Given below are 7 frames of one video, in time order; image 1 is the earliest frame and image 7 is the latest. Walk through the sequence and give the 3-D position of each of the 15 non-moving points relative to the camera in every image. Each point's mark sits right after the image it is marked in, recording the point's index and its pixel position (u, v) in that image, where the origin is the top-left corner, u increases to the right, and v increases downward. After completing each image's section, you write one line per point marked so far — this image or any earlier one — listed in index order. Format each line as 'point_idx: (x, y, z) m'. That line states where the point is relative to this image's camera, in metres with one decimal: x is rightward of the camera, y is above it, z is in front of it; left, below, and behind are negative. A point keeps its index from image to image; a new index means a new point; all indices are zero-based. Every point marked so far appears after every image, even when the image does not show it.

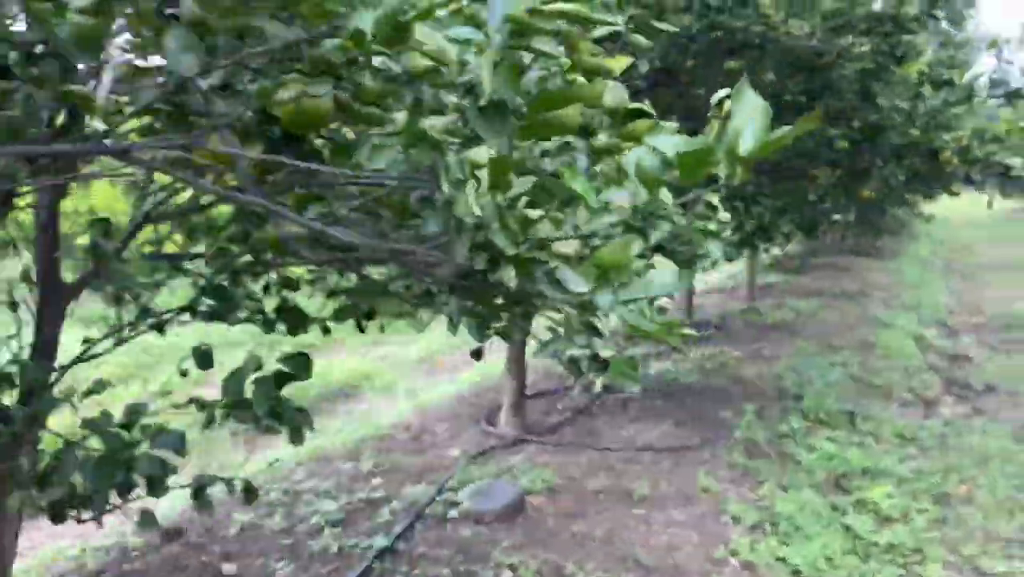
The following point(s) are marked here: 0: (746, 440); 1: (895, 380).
0: (+1.2, -0.8, +4.2) m
1: (+2.9, -0.7, +6.4) m
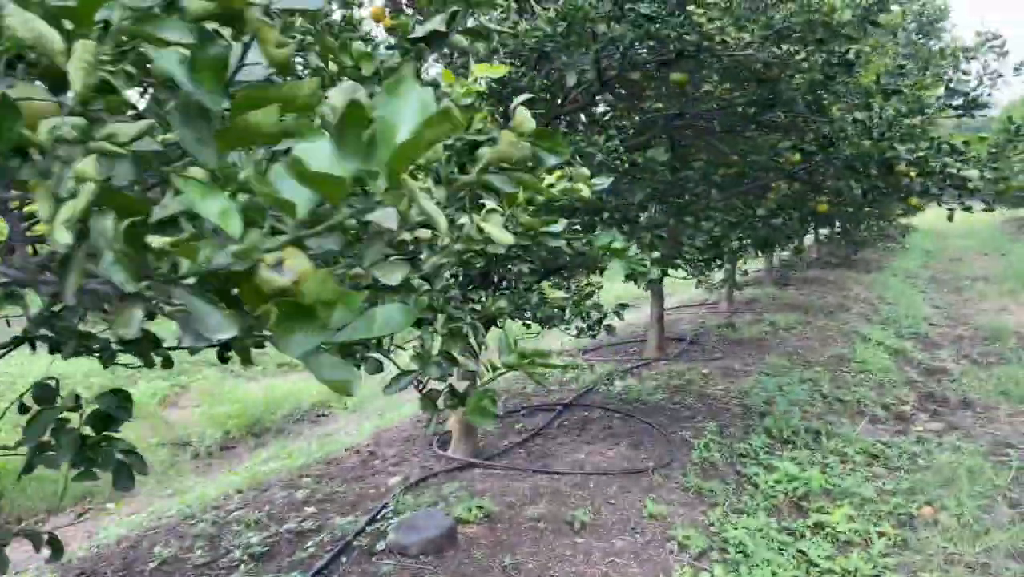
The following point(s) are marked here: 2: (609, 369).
0: (+0.9, -0.9, +4.1) m
1: (+2.7, -0.8, +6.2) m
2: (+0.7, -0.6, +5.9) m
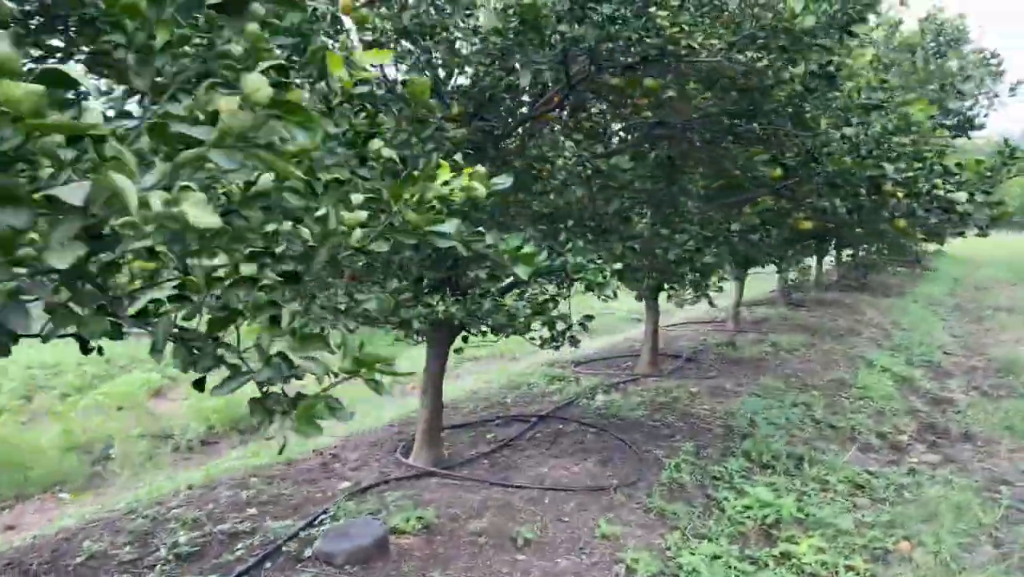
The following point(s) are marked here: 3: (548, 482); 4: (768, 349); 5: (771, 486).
0: (+0.8, -0.9, +4.0) m
1: (+2.5, -1.0, +6.0) m
2: (+0.6, -0.6, +5.8) m
3: (+0.2, -0.9, +3.8) m
4: (+2.4, -0.6, +7.7) m
5: (+1.3, -1.0, +4.3) m
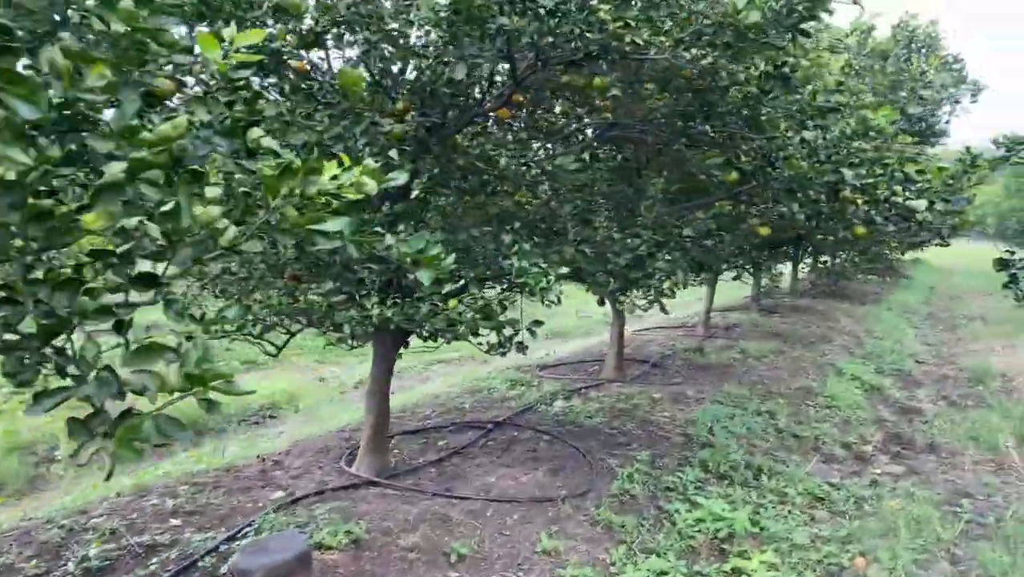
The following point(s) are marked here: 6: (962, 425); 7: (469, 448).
0: (+0.5, -1.0, +3.9) m
1: (+2.3, -1.0, +6.0) m
2: (+0.3, -0.7, +5.6) m
3: (-0.1, -0.9, +3.6) m
4: (+2.1, -0.6, +7.6) m
5: (+1.1, -1.1, +4.2) m
6: (+3.7, -1.1, +6.8) m
7: (-0.2, -0.8, +4.3) m
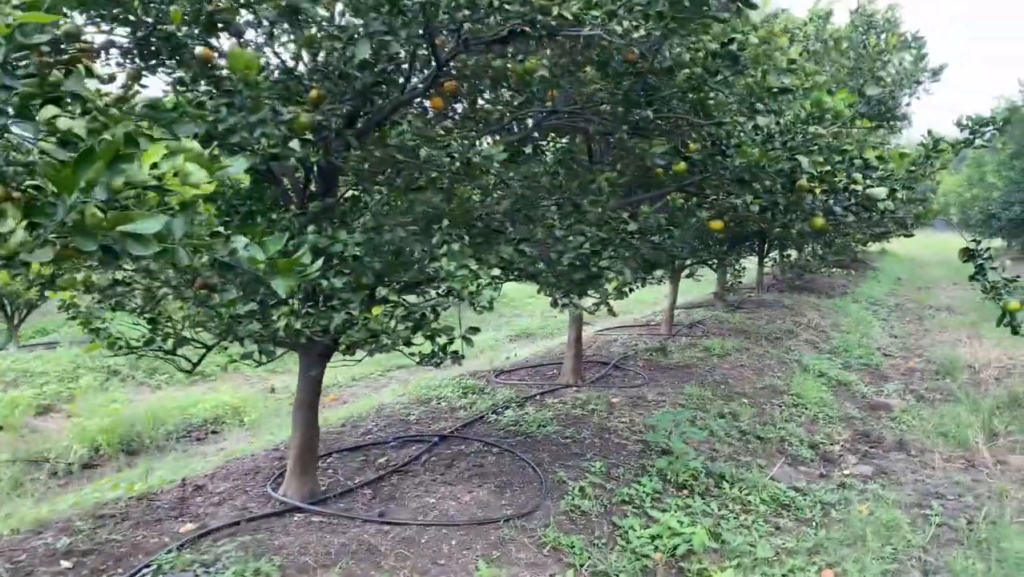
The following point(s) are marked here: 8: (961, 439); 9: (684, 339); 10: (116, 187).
0: (+0.3, -1.0, +3.6) m
1: (+1.9, -1.0, +5.7) m
2: (0.0, -0.7, +5.4) m
3: (-0.3, -0.9, +3.3) m
4: (+1.7, -0.6, +7.4) m
5: (+0.8, -1.0, +3.9) m
6: (+3.3, -1.1, +6.7) m
7: (-0.5, -0.8, +4.0) m
8: (+3.2, -1.1, +6.0) m
9: (+1.7, -0.5, +8.3) m
10: (-0.5, +0.1, +1.1) m
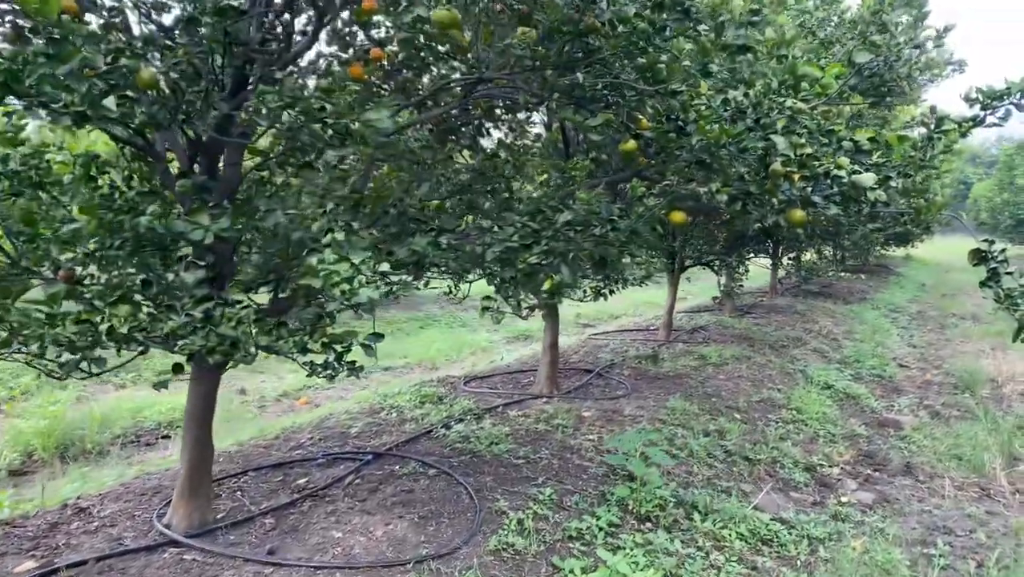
0: (0.0, -1.0, +3.1) m
1: (+1.7, -1.0, +5.2) m
2: (-0.3, -0.7, +4.8) m
3: (-0.6, -0.9, +2.8) m
4: (+1.5, -0.6, +6.9) m
5: (+0.5, -1.1, +3.4) m
6: (+3.1, -1.1, +6.1) m
7: (-0.8, -0.8, +3.5) m
8: (+3.0, -1.1, +5.4) m
9: (+1.6, -0.5, +7.7) m
10: (-0.9, +0.1, +0.6) m
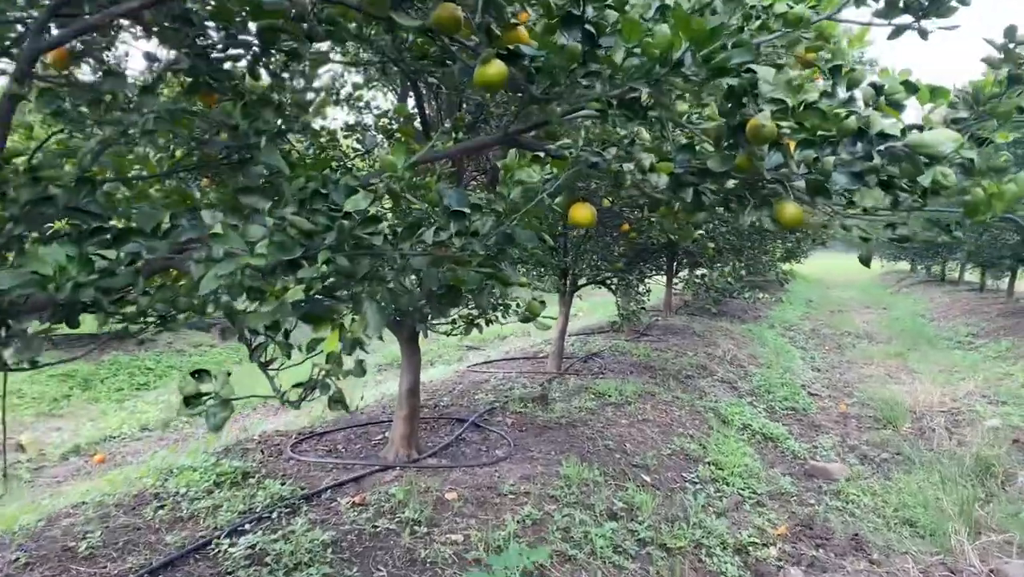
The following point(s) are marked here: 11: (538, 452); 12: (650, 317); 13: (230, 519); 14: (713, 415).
0: (-0.5, -1.1, +1.7) m
1: (+1.0, -1.2, +4.0) m
2: (-0.9, -0.8, +3.4) m
3: (-1.0, -1.0, +1.3) m
4: (+0.5, -0.8, +5.6) m
5: (0.0, -1.2, +2.0) m
6: (+2.3, -1.3, +5.0) m
7: (-1.3, -1.0, +2.0) m
8: (+2.2, -1.3, +4.4) m
9: (+0.5, -0.7, +6.5) m
10: (-1.0, +0.1, -0.9) m
11: (+0.1, -0.9, +4.4) m
12: (+1.9, -0.4, +11.2) m
13: (-1.1, -0.8, +3.2) m
14: (+1.5, -0.9, +6.2) m
